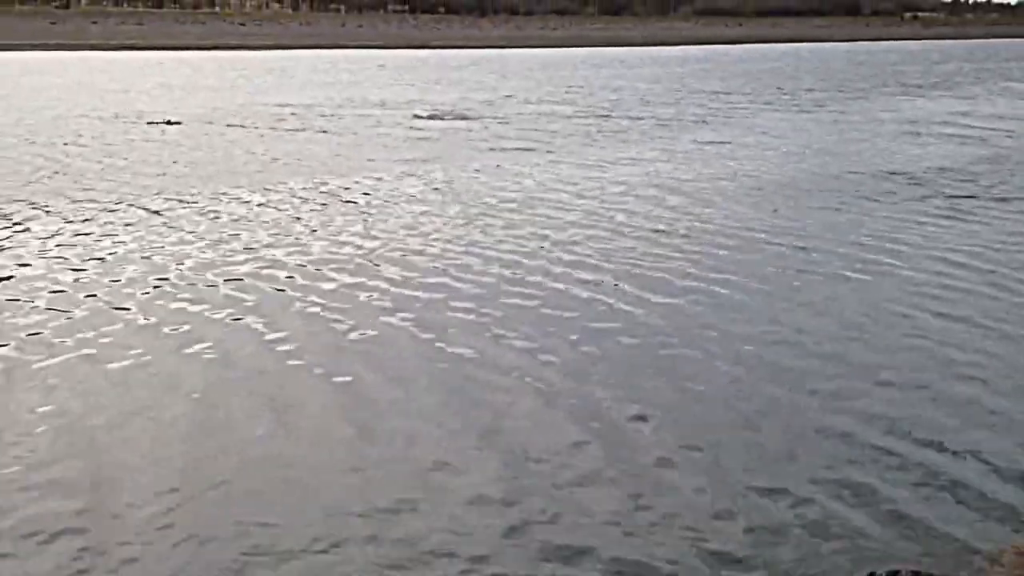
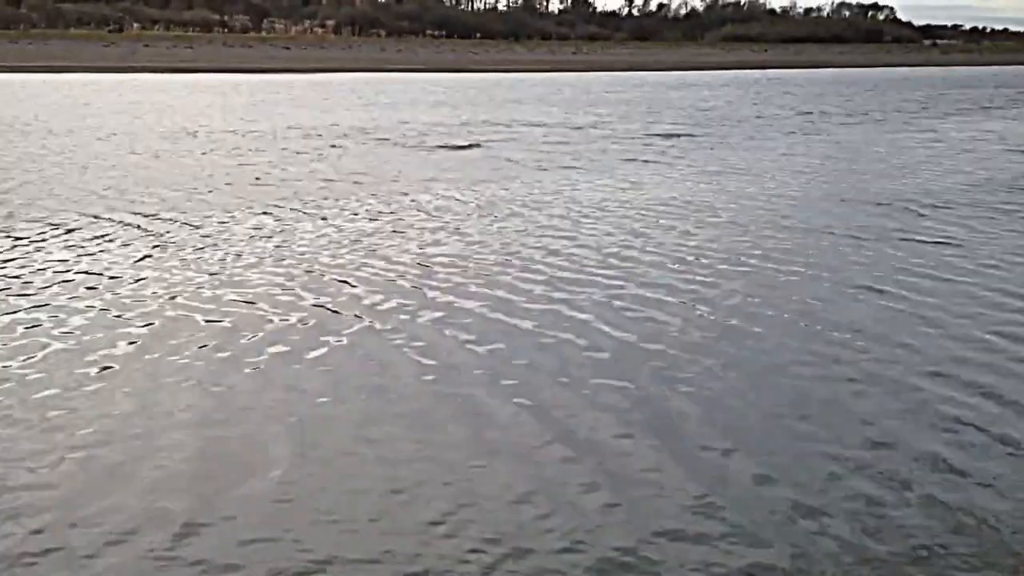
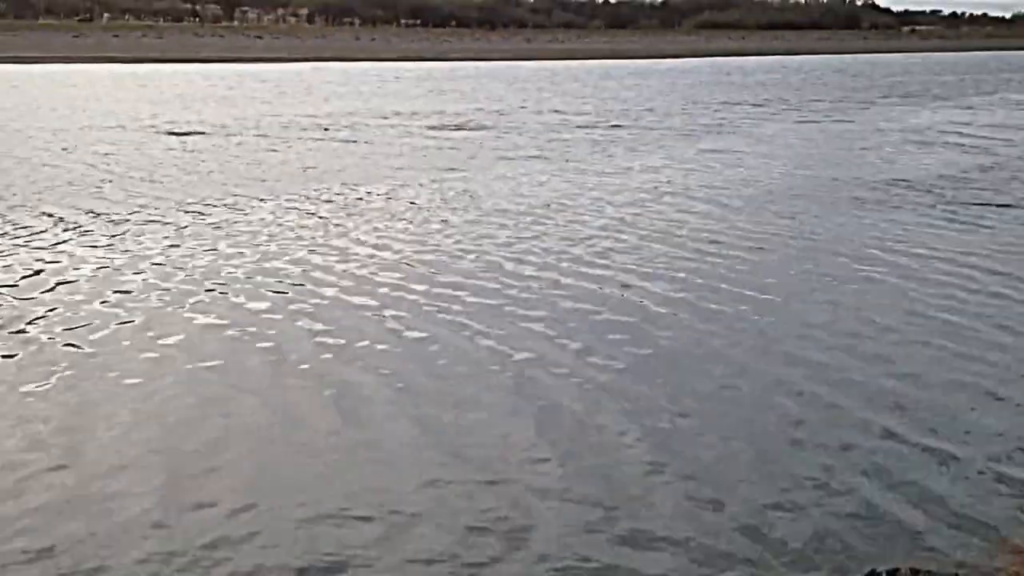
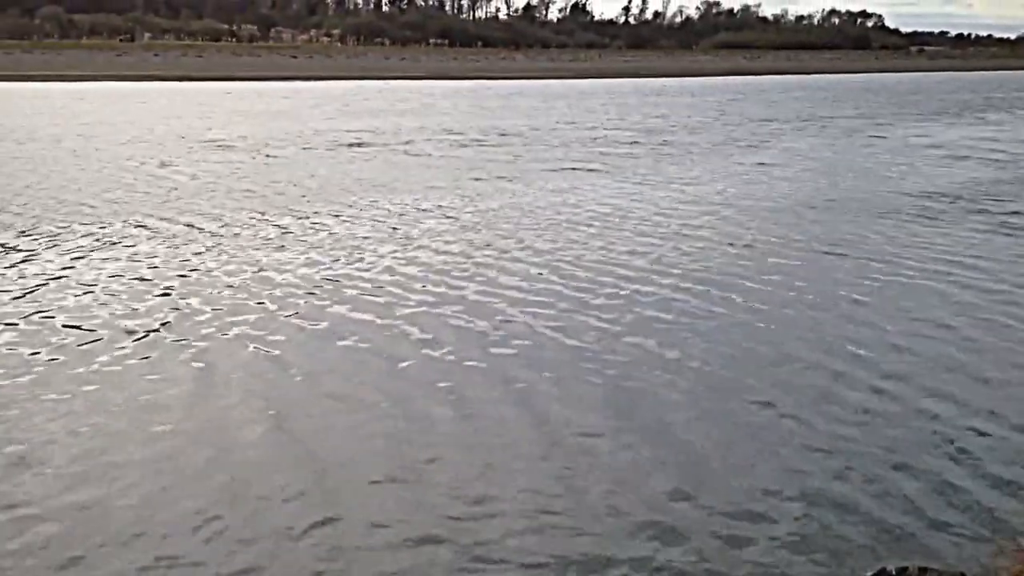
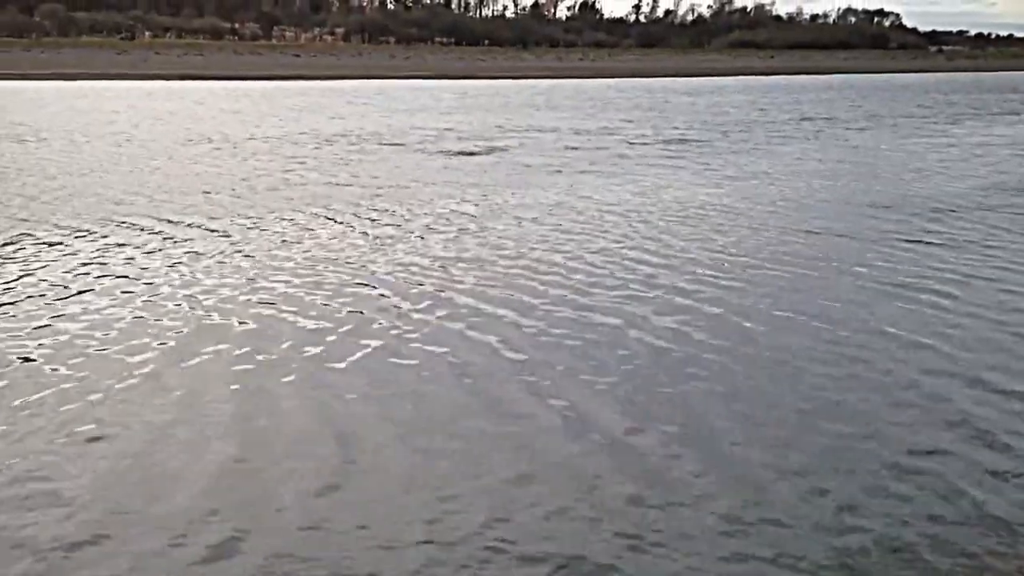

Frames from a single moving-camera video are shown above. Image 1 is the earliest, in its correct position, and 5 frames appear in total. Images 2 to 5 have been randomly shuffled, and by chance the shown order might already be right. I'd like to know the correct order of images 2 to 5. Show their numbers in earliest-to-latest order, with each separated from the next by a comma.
3, 4, 2, 5
